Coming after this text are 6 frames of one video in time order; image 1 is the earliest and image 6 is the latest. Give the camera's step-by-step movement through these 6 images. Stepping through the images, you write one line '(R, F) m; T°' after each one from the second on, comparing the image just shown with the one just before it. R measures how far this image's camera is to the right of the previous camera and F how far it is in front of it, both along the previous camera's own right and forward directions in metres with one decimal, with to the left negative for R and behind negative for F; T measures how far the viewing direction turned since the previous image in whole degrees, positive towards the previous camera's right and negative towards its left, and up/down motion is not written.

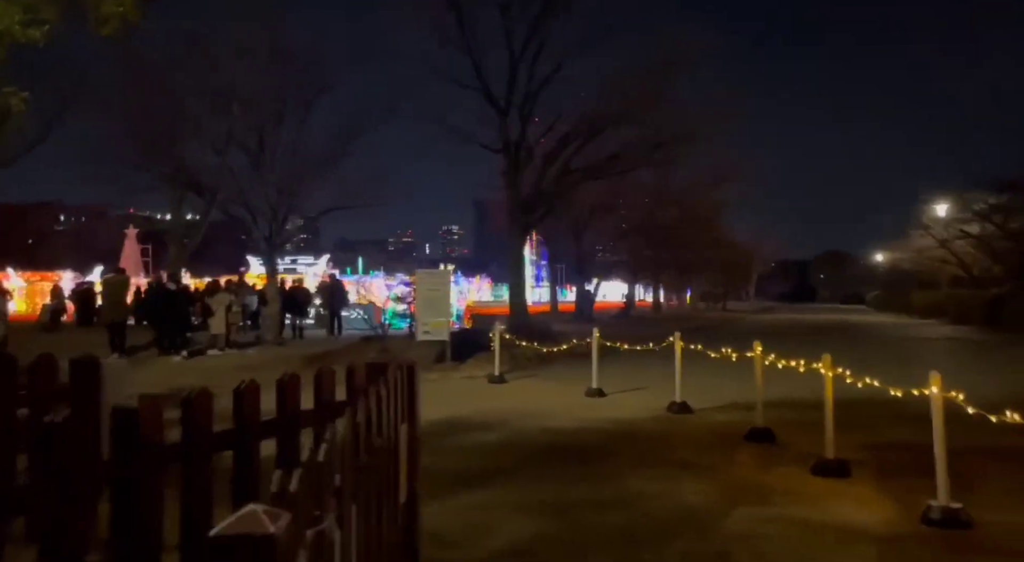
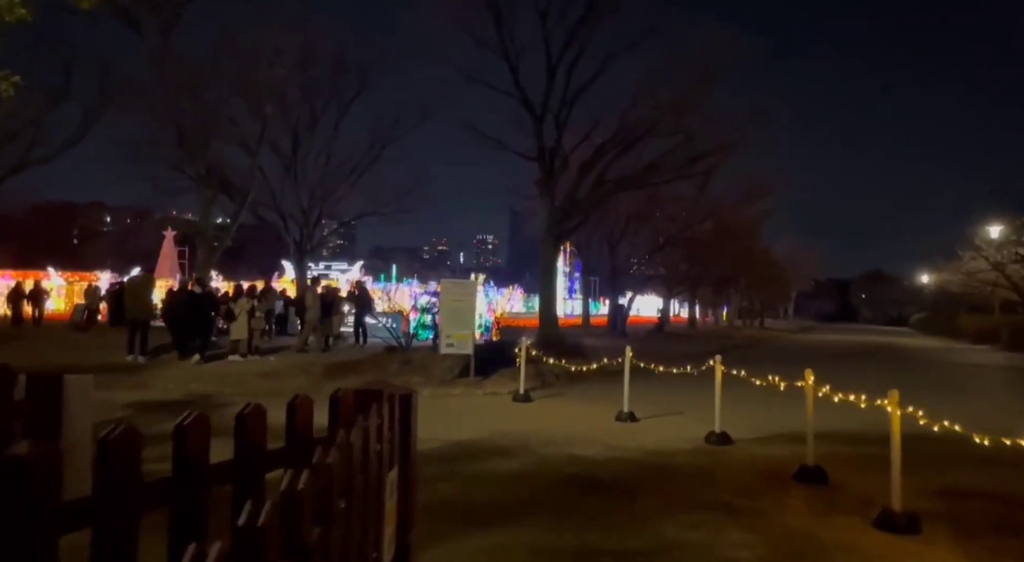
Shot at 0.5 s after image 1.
(+0.1, +0.7) m; -2°
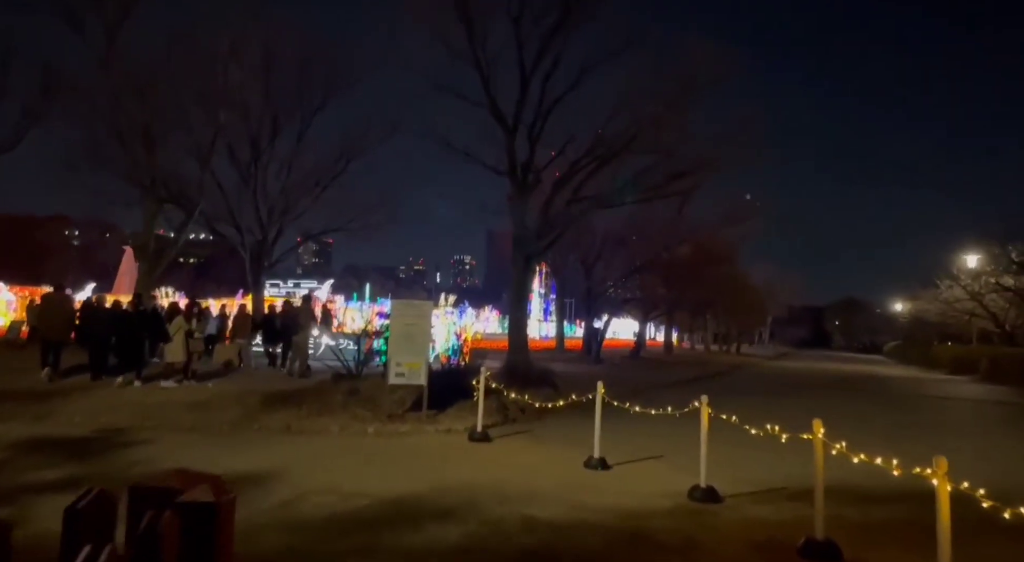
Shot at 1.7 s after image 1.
(+0.3, +1.5) m; +2°
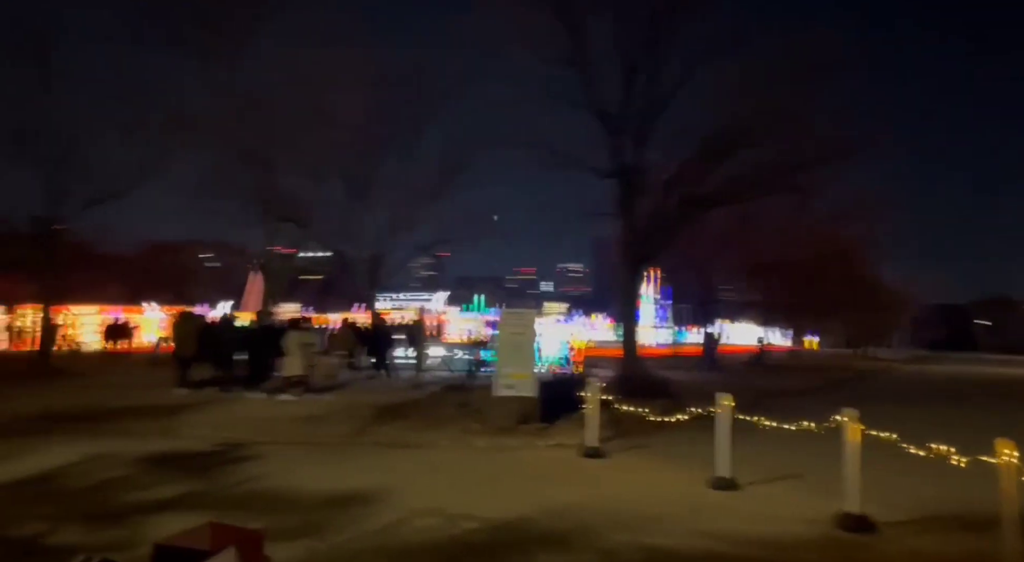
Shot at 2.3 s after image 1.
(0.0, +0.6) m; -8°
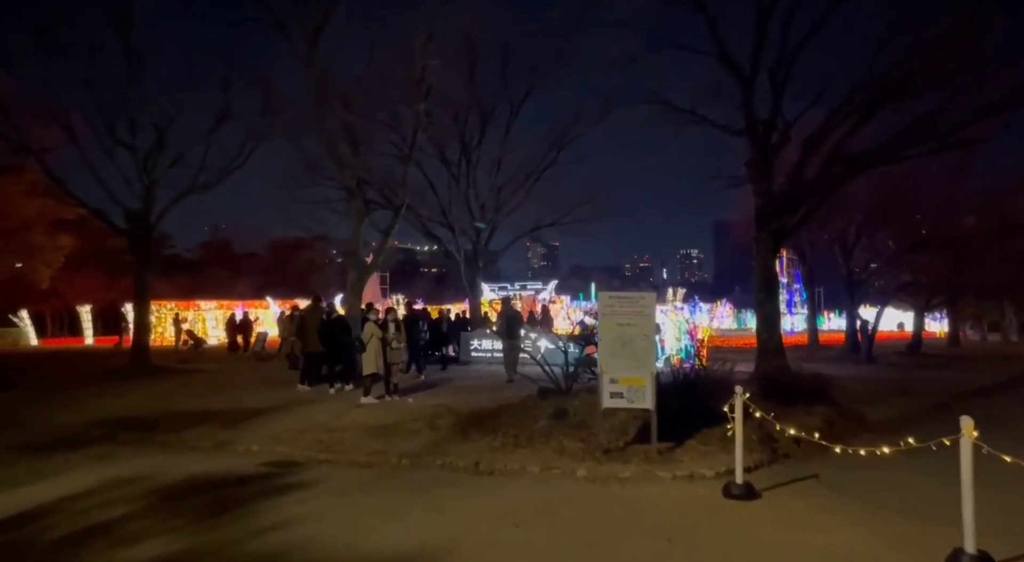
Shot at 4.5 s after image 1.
(+0.1, +2.9) m; -9°
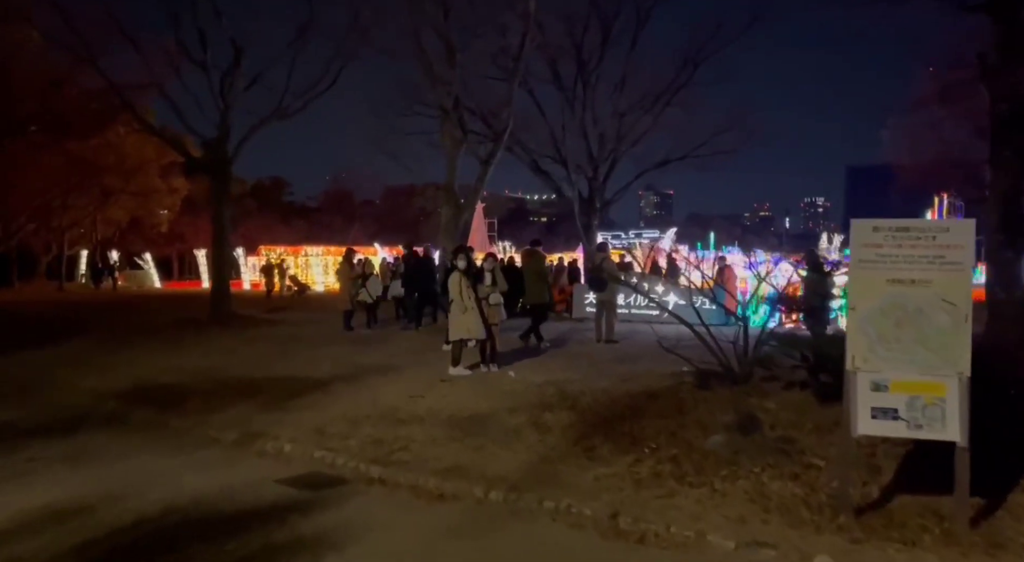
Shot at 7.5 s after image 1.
(-0.4, +4.0) m; -8°
